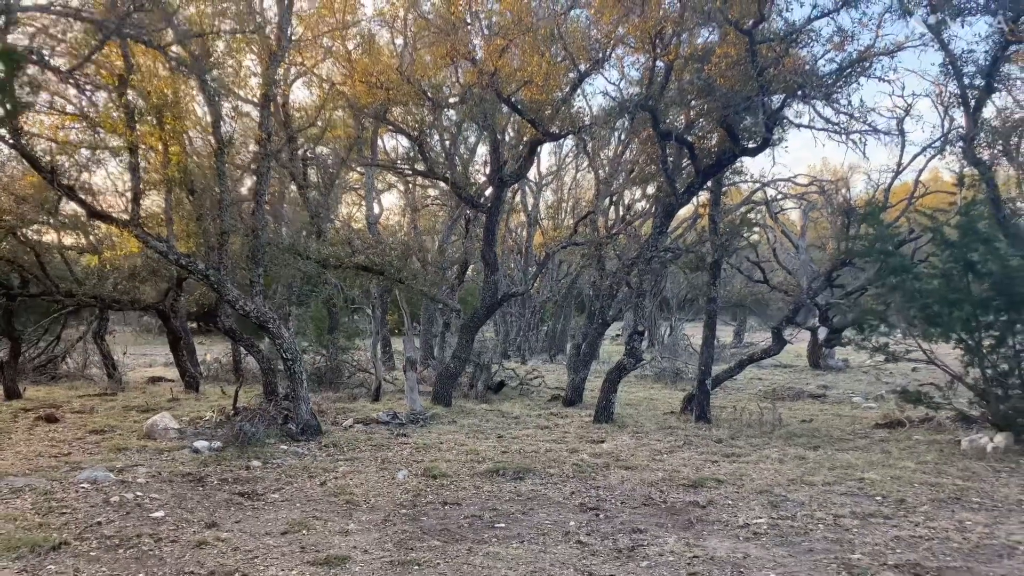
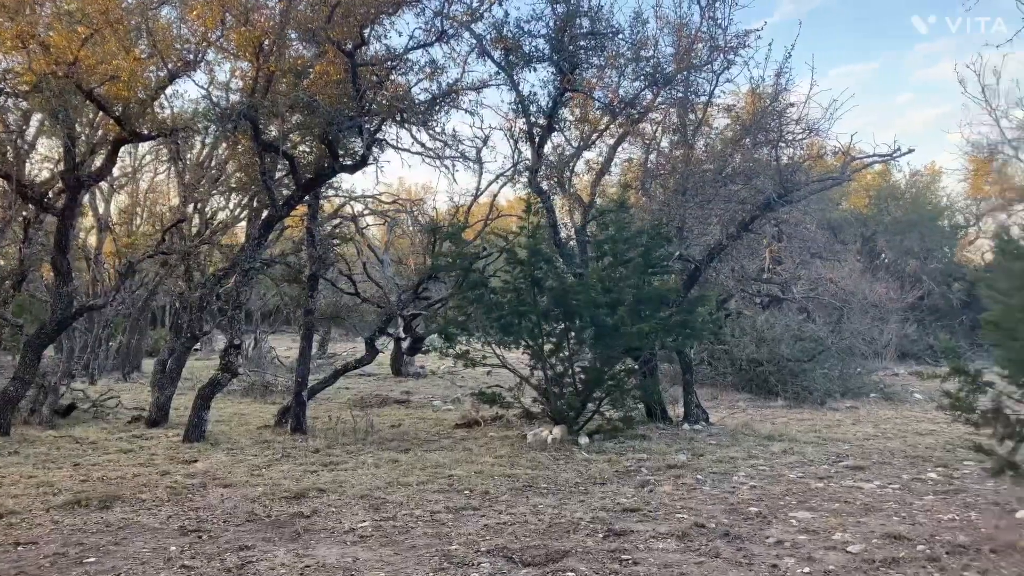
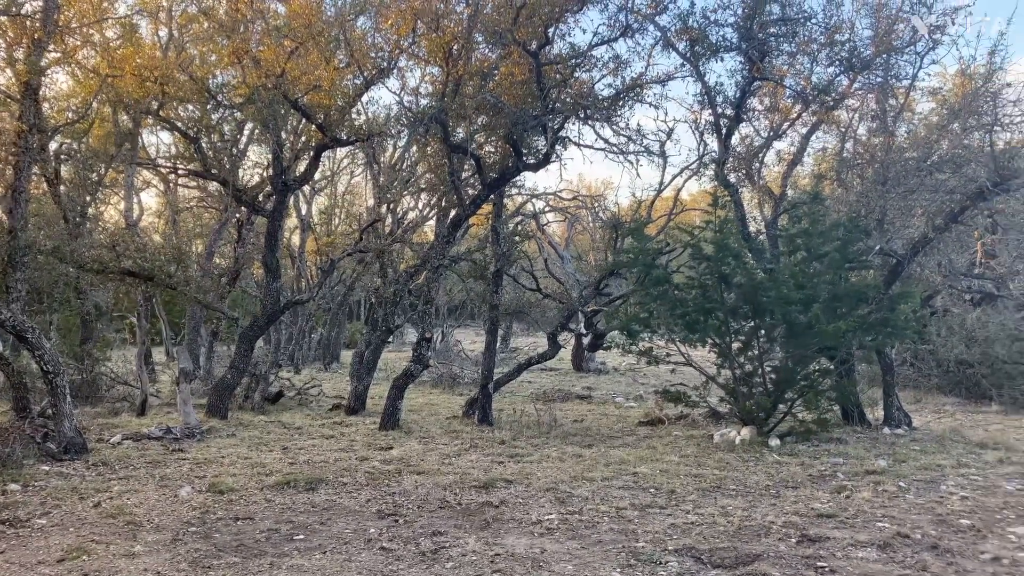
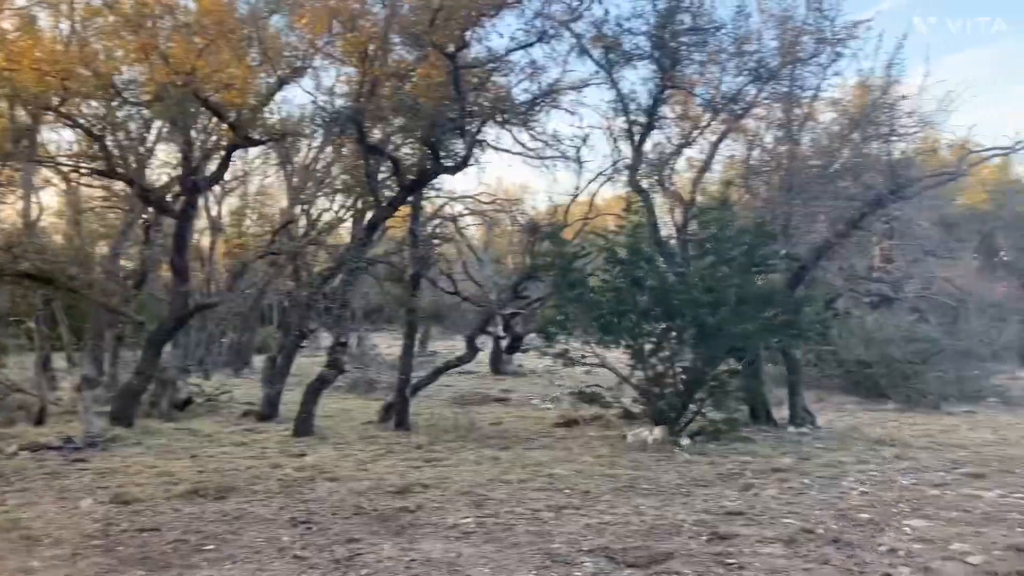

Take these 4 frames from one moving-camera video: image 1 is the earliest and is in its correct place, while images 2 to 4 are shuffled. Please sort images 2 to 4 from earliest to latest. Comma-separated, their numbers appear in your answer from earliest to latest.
3, 4, 2
